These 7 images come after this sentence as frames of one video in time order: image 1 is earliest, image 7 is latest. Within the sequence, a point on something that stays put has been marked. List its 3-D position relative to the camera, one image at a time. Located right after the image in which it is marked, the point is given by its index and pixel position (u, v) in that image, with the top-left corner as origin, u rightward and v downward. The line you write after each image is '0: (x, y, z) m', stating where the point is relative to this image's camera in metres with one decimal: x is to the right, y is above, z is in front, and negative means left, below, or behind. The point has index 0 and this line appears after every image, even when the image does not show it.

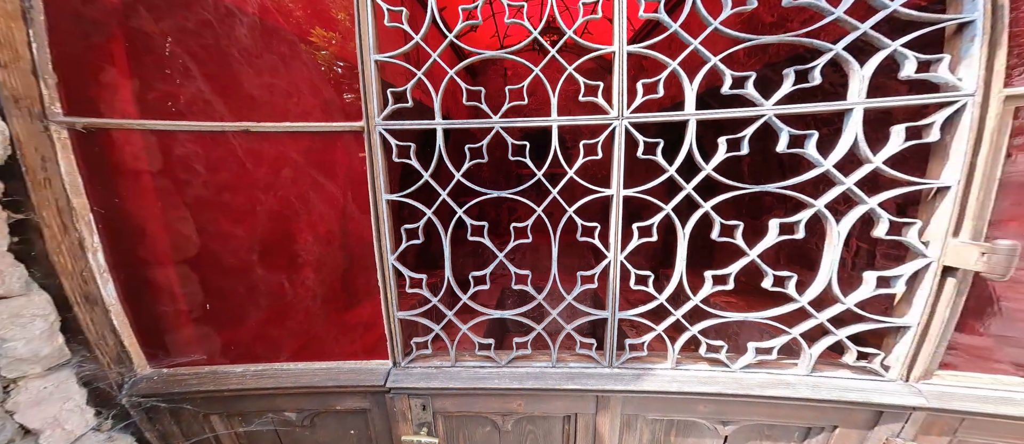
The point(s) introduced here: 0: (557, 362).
0: (+0.1, -0.4, +0.8) m
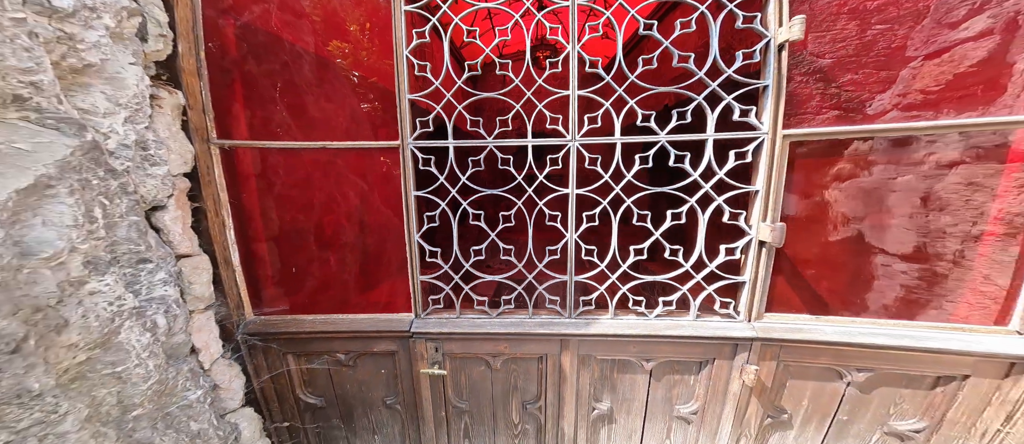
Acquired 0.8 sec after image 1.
0: (+0.1, -0.4, +1.3) m
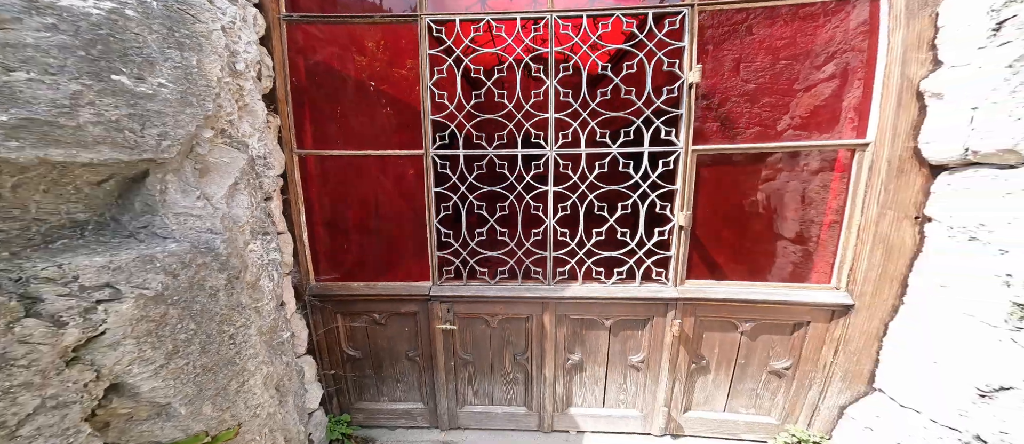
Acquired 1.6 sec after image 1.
0: (+0.1, -0.3, +1.8) m
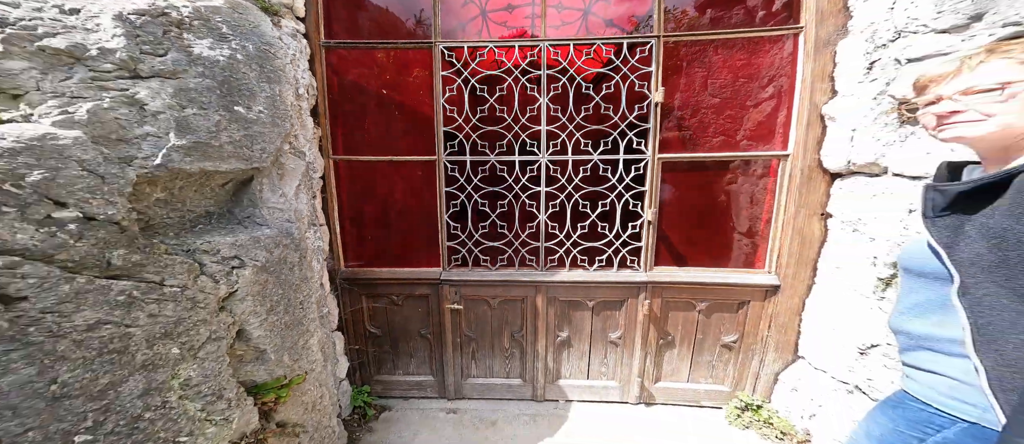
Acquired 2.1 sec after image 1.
0: (+0.1, -0.3, +2.1) m
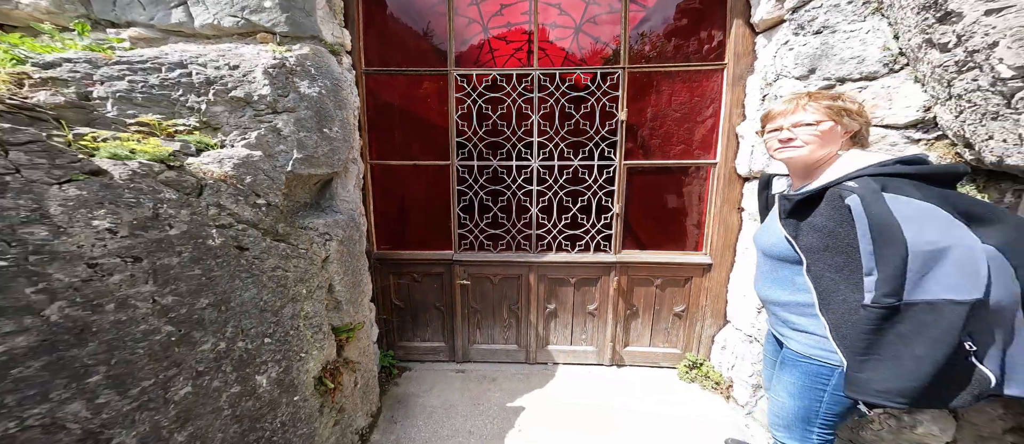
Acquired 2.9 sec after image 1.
0: (0.0, -0.2, +2.6) m
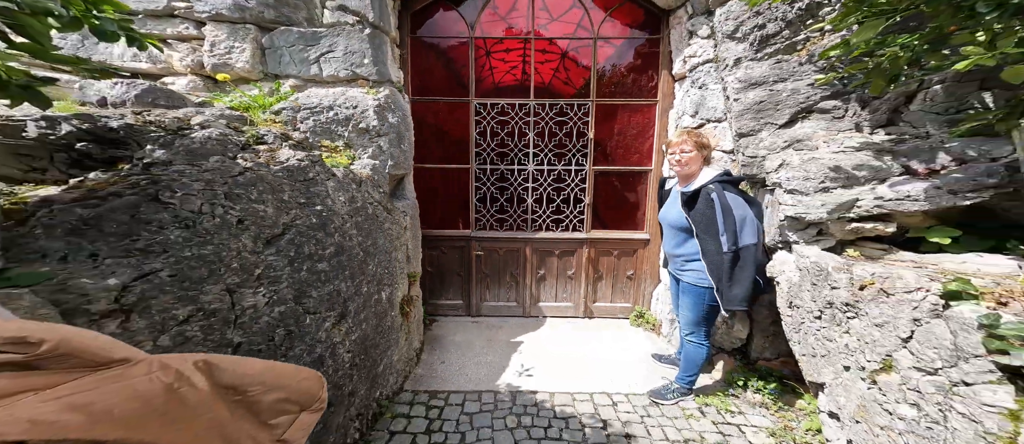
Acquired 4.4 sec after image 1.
0: (0.0, -0.1, +3.5) m
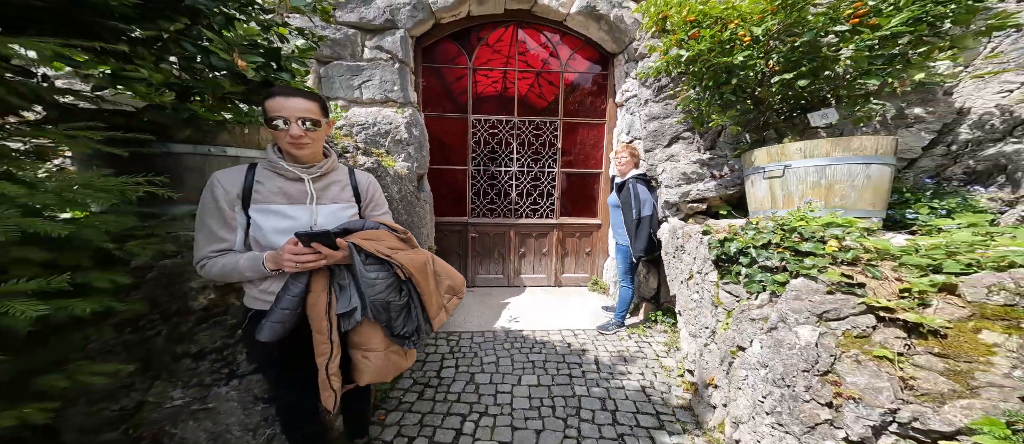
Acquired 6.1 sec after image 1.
0: (-0.2, 0.0, +4.4) m
